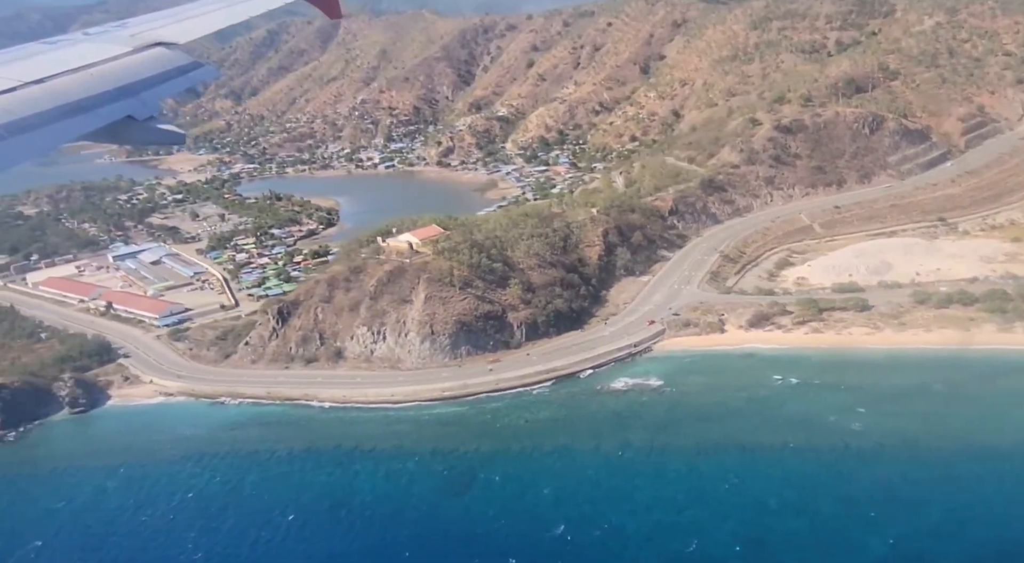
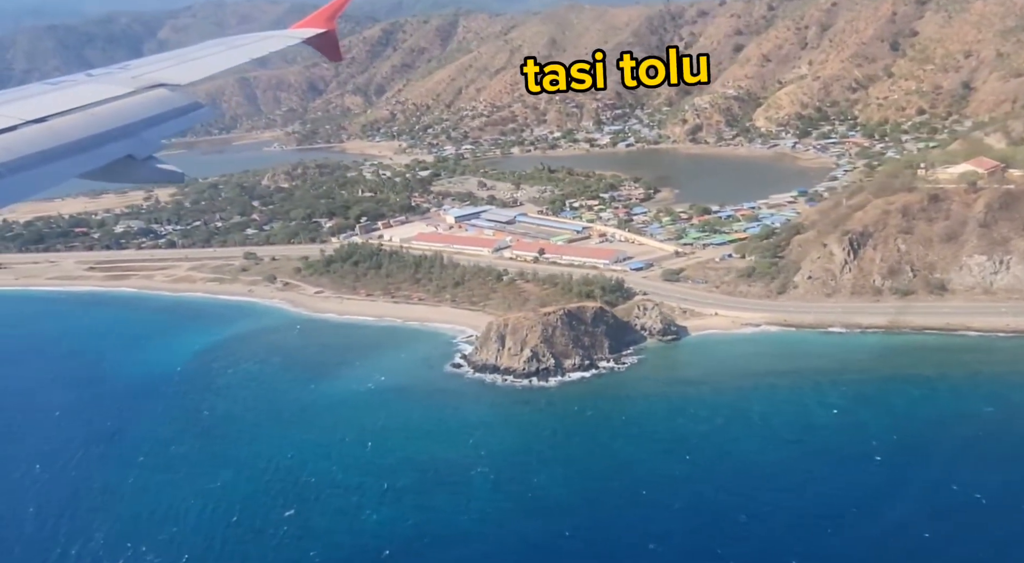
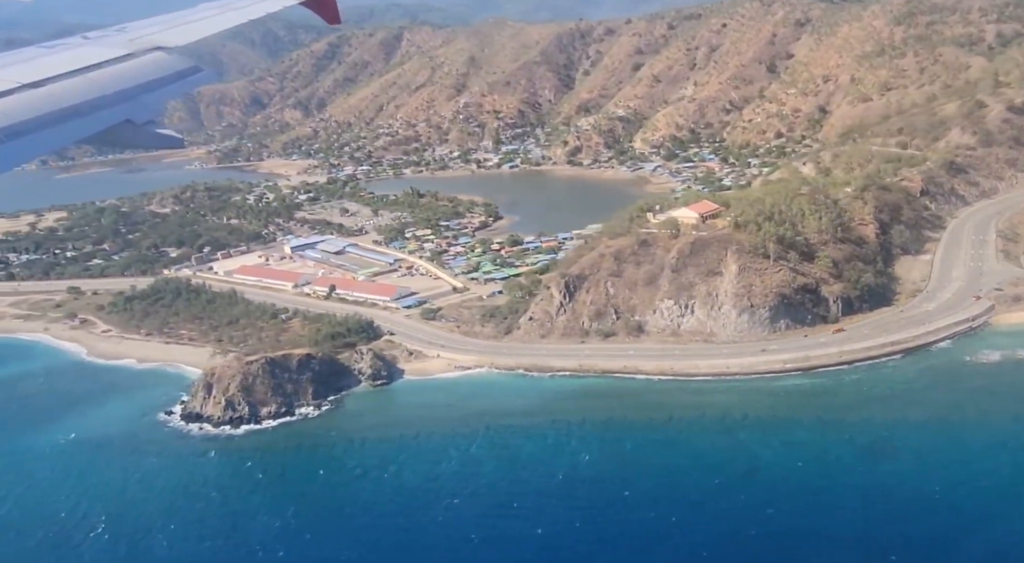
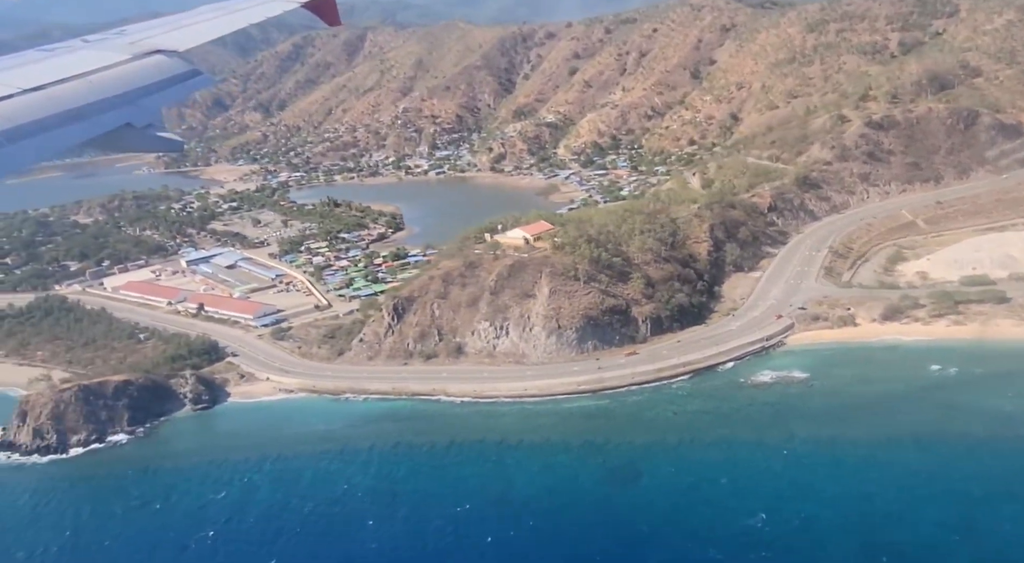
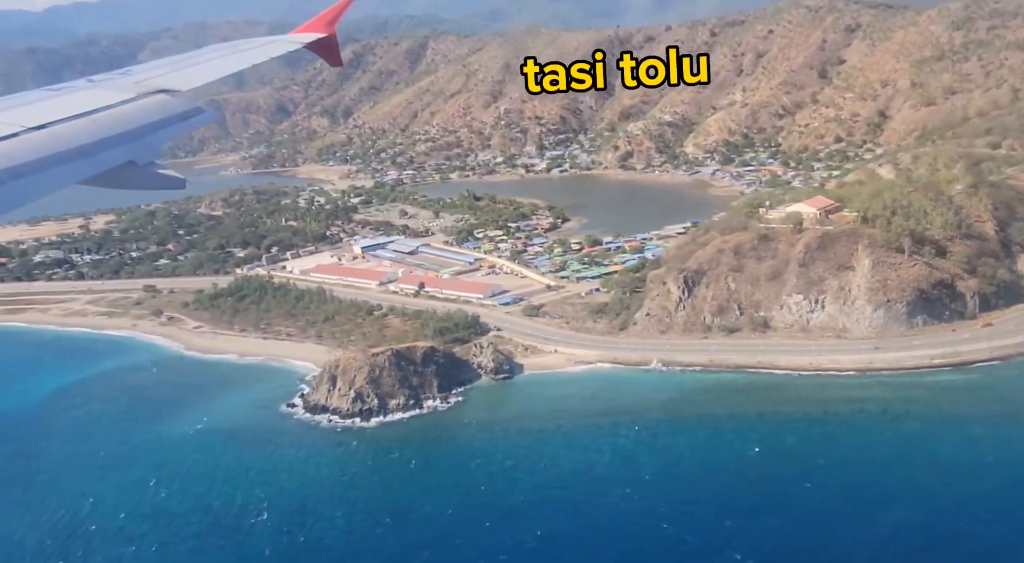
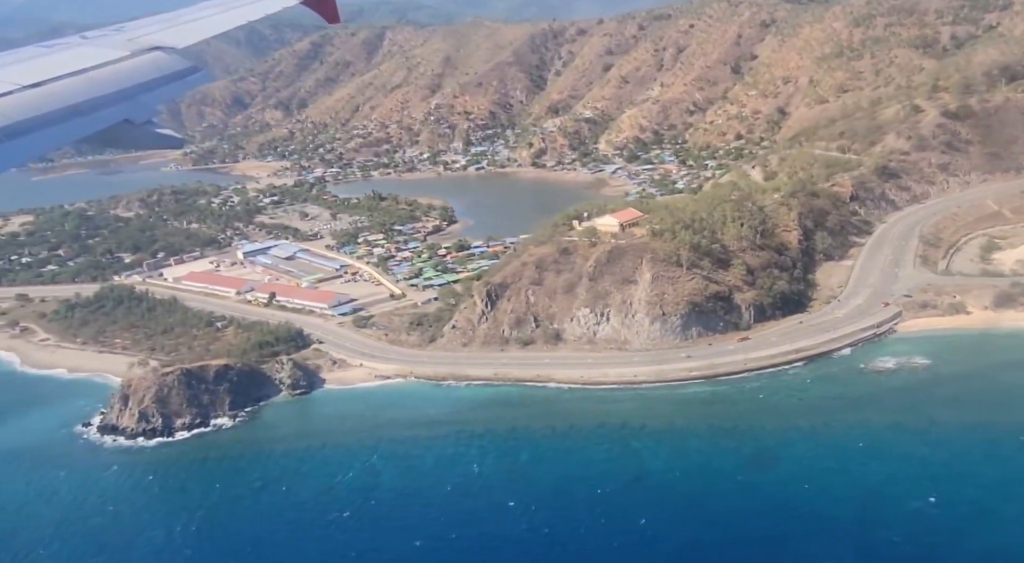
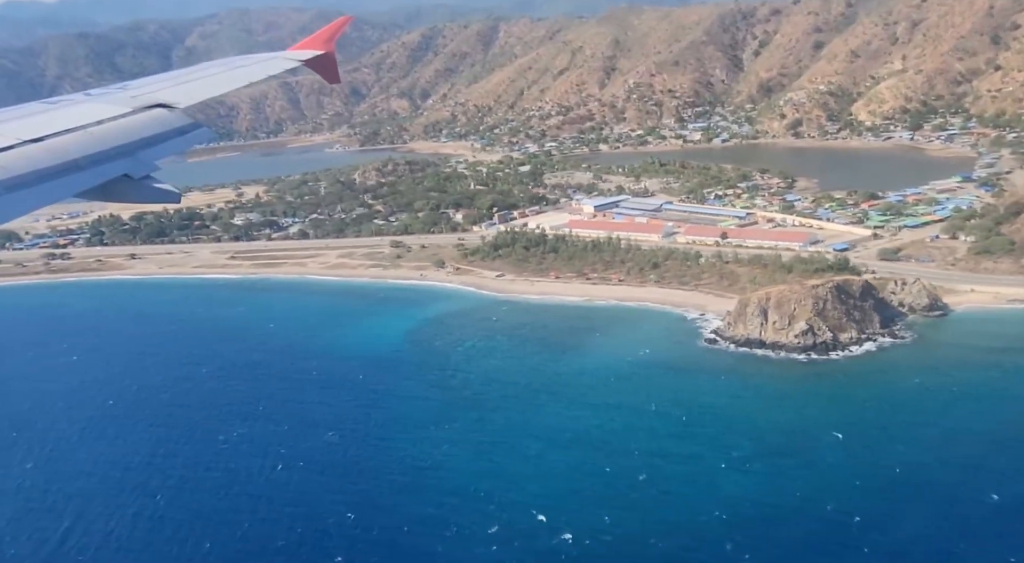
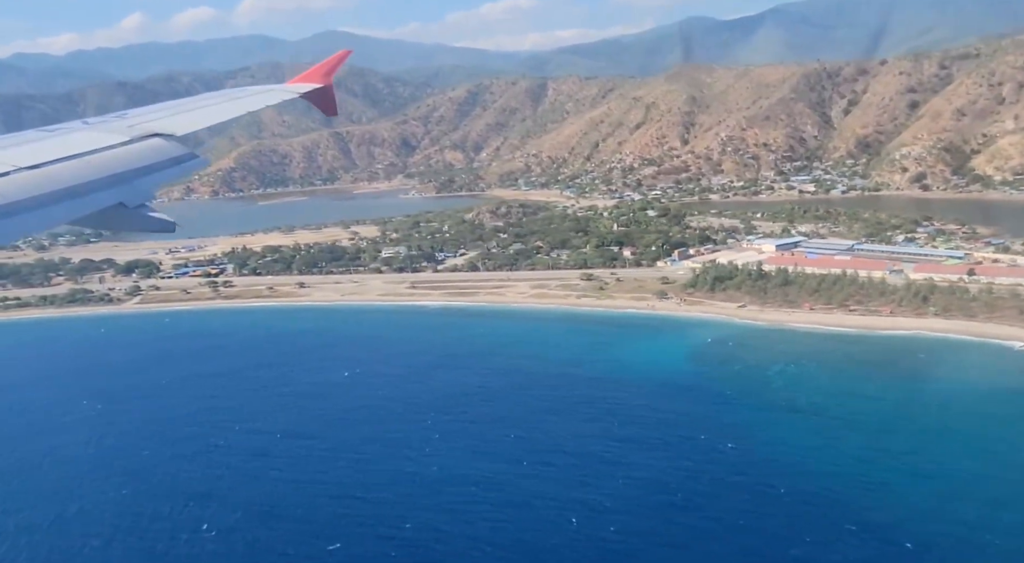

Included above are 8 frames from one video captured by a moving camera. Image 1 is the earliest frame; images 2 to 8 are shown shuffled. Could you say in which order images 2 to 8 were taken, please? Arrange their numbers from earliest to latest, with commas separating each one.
4, 6, 3, 5, 2, 7, 8
